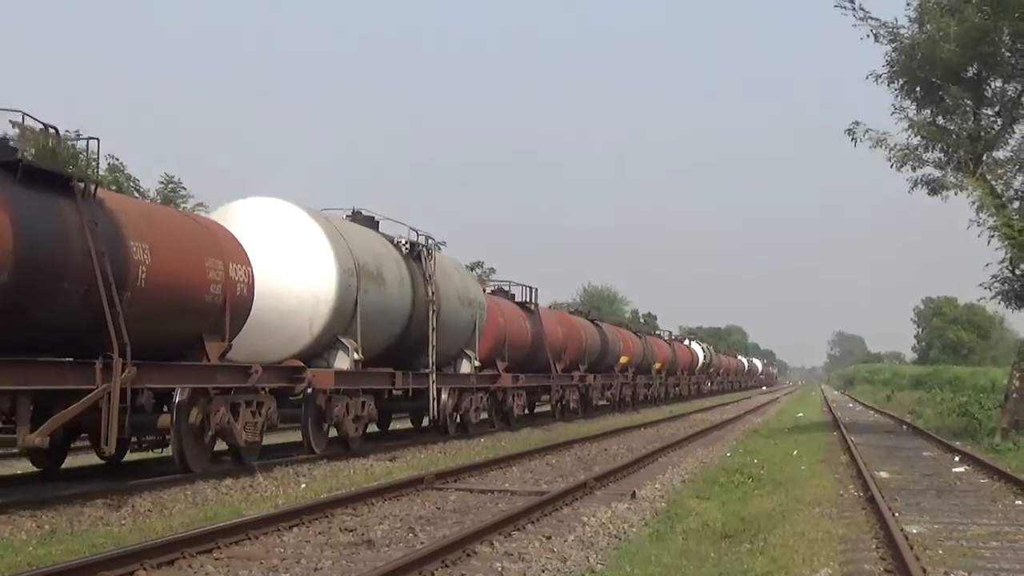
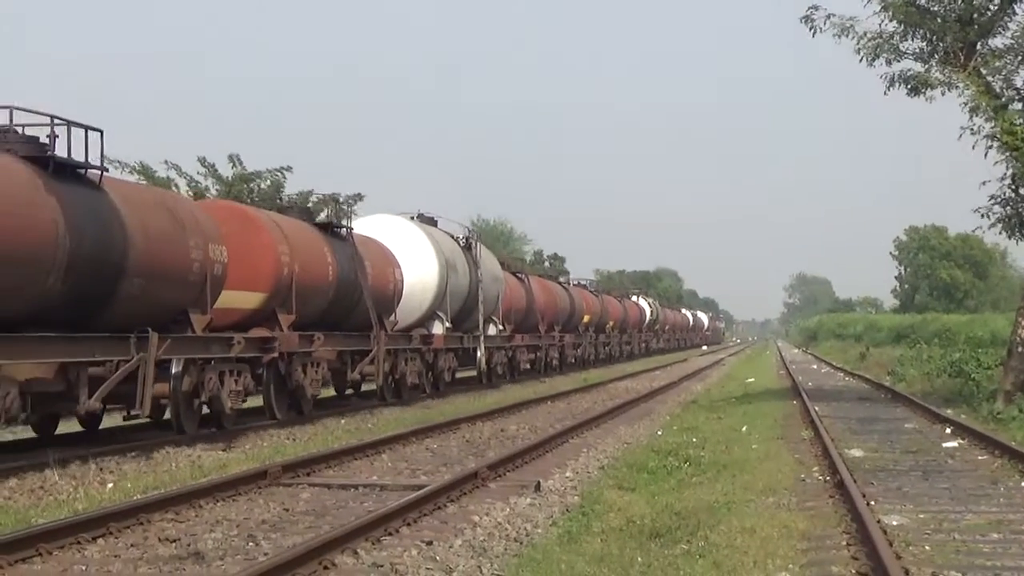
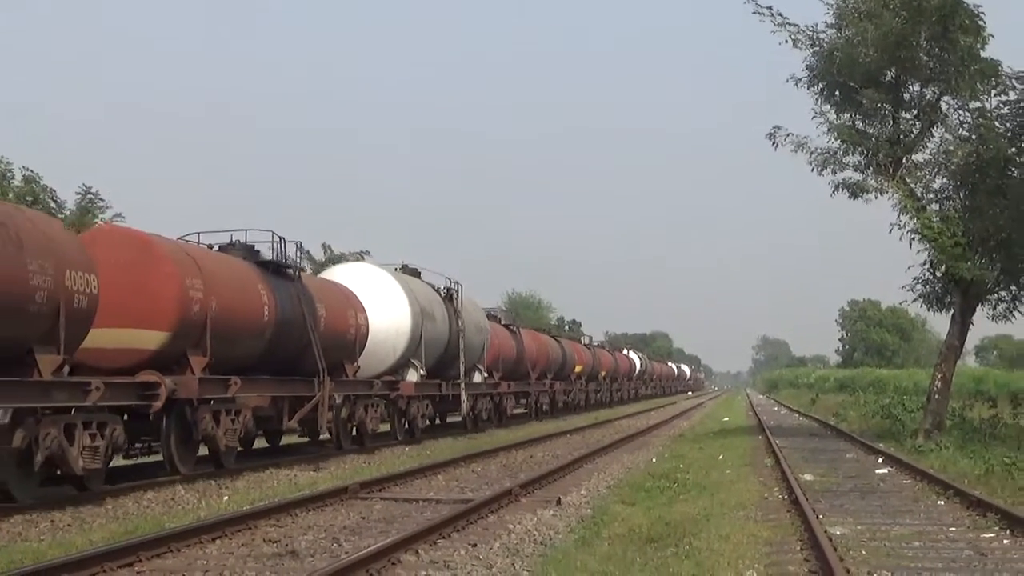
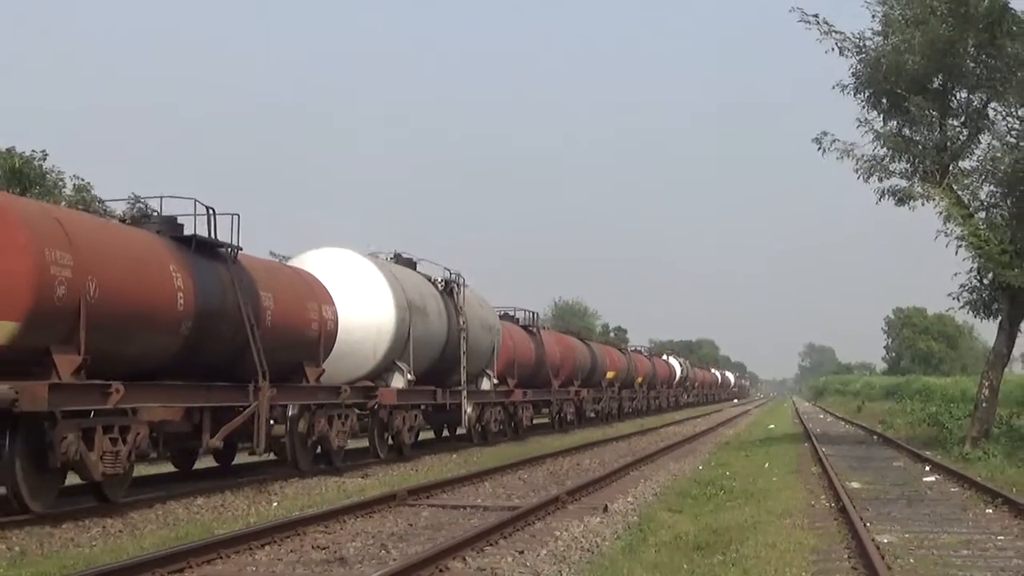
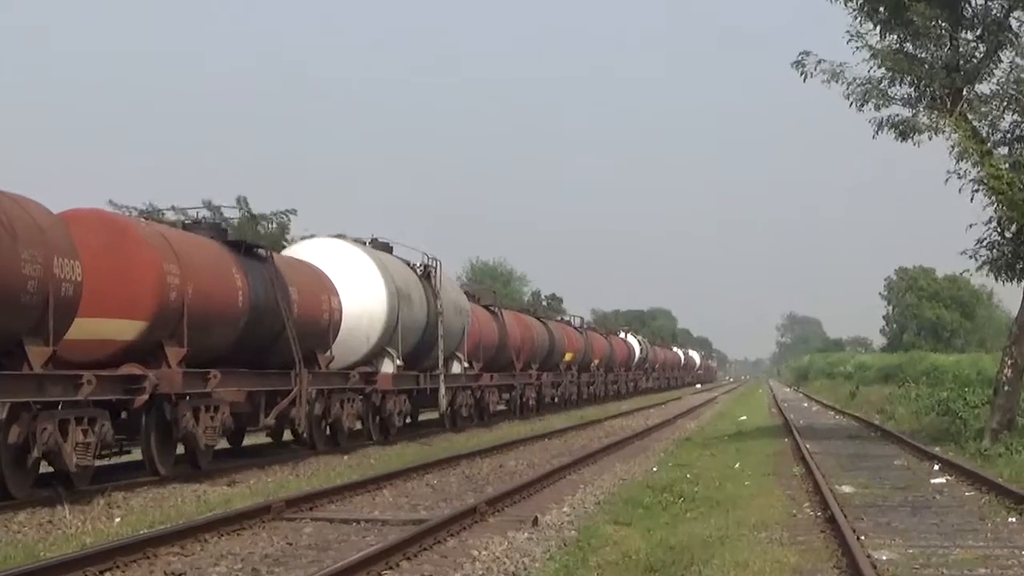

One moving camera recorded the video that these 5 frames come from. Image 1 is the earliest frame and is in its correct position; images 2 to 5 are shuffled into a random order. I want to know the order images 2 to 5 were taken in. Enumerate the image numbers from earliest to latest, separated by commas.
4, 3, 5, 2
